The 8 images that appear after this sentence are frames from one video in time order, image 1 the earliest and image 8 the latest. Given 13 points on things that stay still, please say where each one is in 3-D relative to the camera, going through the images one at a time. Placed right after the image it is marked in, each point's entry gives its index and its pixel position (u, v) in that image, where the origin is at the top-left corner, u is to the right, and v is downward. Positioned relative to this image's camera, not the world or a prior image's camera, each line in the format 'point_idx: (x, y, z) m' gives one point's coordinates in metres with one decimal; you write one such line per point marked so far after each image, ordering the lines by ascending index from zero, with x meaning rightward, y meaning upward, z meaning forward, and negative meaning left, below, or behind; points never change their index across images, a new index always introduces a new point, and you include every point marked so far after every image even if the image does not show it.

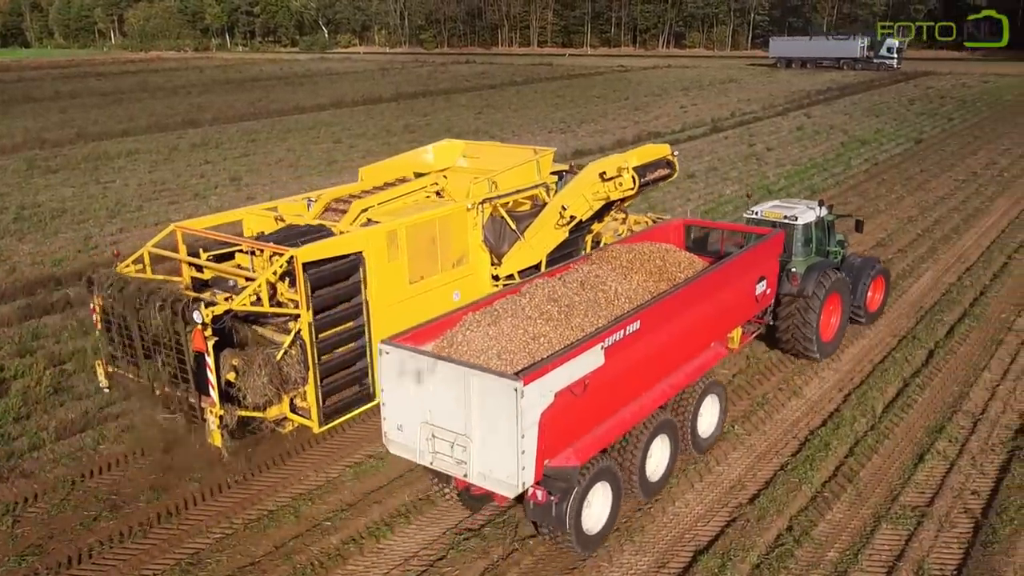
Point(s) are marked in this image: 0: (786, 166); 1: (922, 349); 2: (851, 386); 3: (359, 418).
0: (+6.0, +2.7, +19.6) m
1: (+4.2, -0.6, +9.3) m
2: (+3.2, -0.9, +8.5) m
3: (-1.4, -1.2, +8.1) m
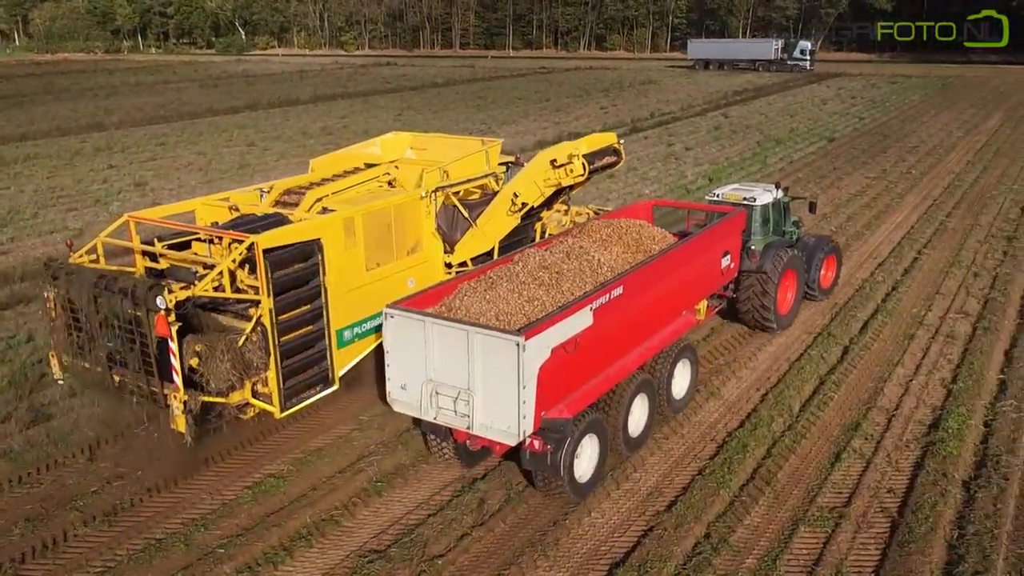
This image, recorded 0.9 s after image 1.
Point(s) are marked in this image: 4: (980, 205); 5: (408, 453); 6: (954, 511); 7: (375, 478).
0: (+4.2, +2.7, +19.7) m
1: (+3.4, -0.6, +9.3) m
2: (+2.4, -0.9, +8.4) m
3: (-2.1, -1.2, +7.6) m
4: (+8.1, +1.4, +15.7) m
5: (-0.8, -1.3, +7.2) m
6: (+3.1, -1.5, +6.2) m
7: (-1.0, -1.4, +6.9) m
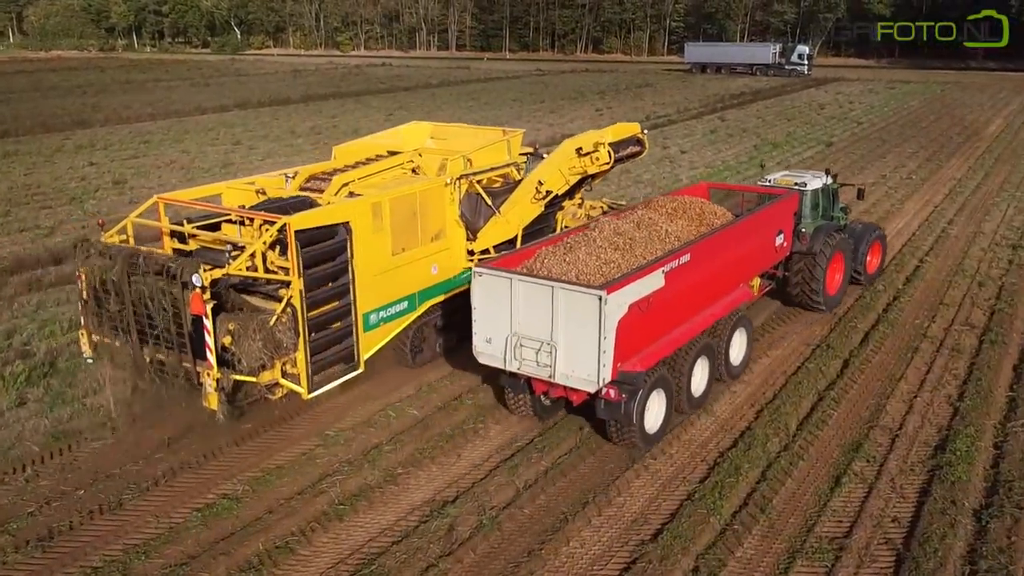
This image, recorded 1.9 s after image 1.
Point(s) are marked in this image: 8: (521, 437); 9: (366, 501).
0: (+4.0, +2.5, +19.2) m
1: (+3.2, -0.7, +8.8) m
2: (+2.2, -1.0, +7.9) m
3: (-2.3, -1.3, +7.1) m
4: (+7.9, +1.3, +15.2) m
5: (-1.0, -1.4, +6.7) m
6: (+2.9, -1.6, +5.7) m
7: (-1.2, -1.5, +6.3) m
8: (+0.1, -1.2, +7.3) m
9: (-1.0, -1.5, +6.3) m
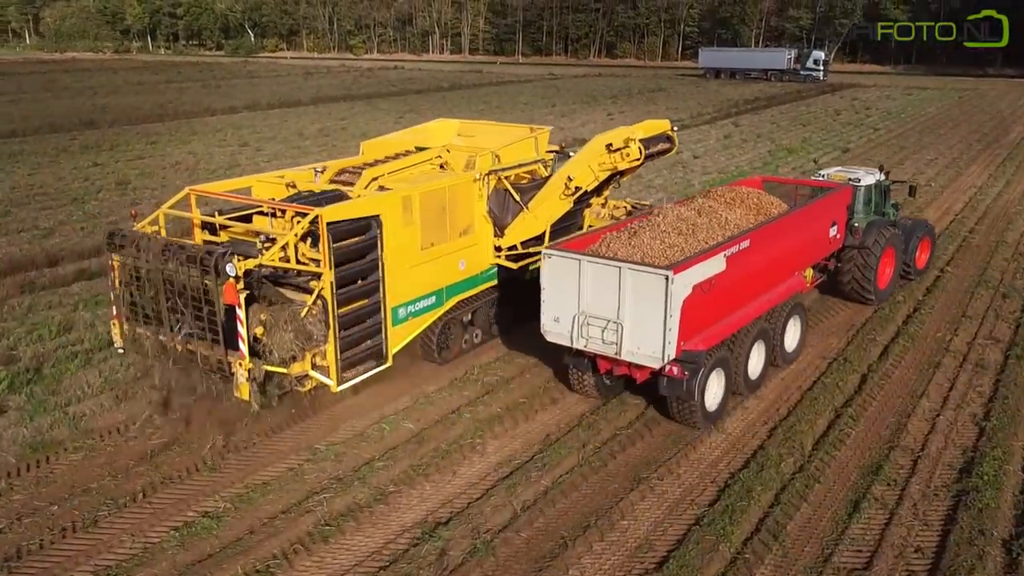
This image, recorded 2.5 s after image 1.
0: (+4.2, +2.4, +18.8) m
1: (+3.2, -0.8, +8.4) m
2: (+2.2, -1.1, +7.5) m
3: (-2.3, -1.3, +6.8) m
4: (+8.1, +1.1, +14.8) m
5: (-1.0, -1.4, +6.3) m
6: (+2.8, -1.7, +5.3) m
7: (-1.2, -1.5, +6.0) m
8: (+0.1, -1.3, +6.9) m
9: (-1.0, -1.5, +5.9) m
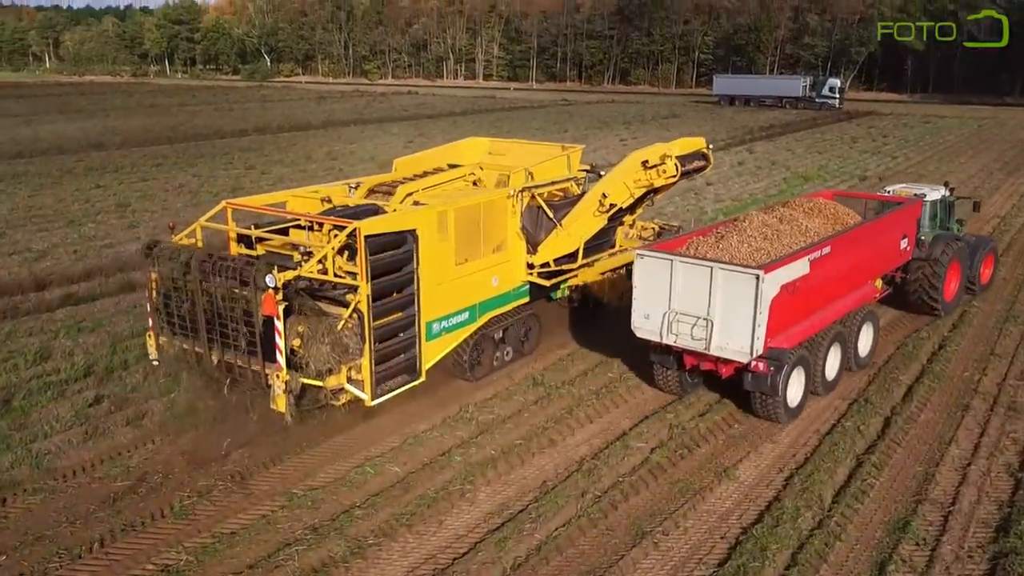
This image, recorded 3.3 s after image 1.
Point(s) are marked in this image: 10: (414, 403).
0: (+4.3, +1.8, +18.3) m
1: (+3.2, -1.1, +7.8) m
2: (+2.2, -1.4, +7.0) m
3: (-2.4, -1.5, +6.3) m
4: (+8.1, +0.6, +14.2) m
5: (-1.1, -1.6, +5.8) m
6: (+2.8, -1.9, +4.7) m
7: (-1.3, -1.7, +5.4) m
8: (0.0, -1.5, +6.4) m
9: (-1.1, -1.7, +5.4) m
10: (-0.9, -1.0, +8.2) m
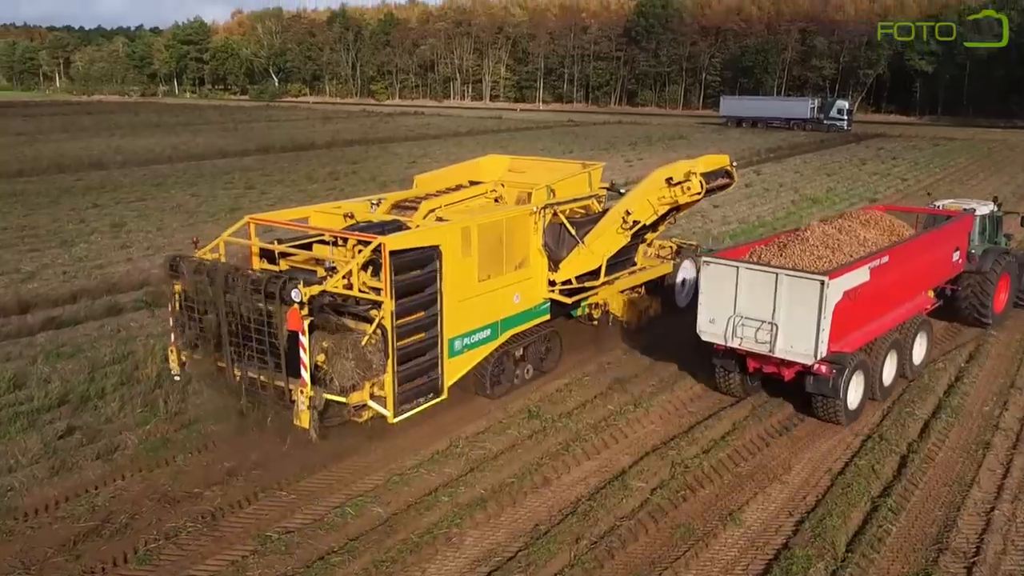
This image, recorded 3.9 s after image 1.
0: (+4.4, +1.3, +17.9) m
1: (+3.1, -1.4, +7.4) m
2: (+2.1, -1.6, +6.5) m
3: (-2.5, -1.7, +5.8) m
4: (+8.1, +0.1, +13.7) m
5: (-1.2, -1.8, +5.4) m
6: (+2.7, -2.1, +4.2) m
7: (-1.4, -1.9, +5.0) m
8: (-0.1, -1.7, +5.9) m
9: (-1.2, -1.9, +5.0) m
10: (-0.9, -1.3, +7.8) m
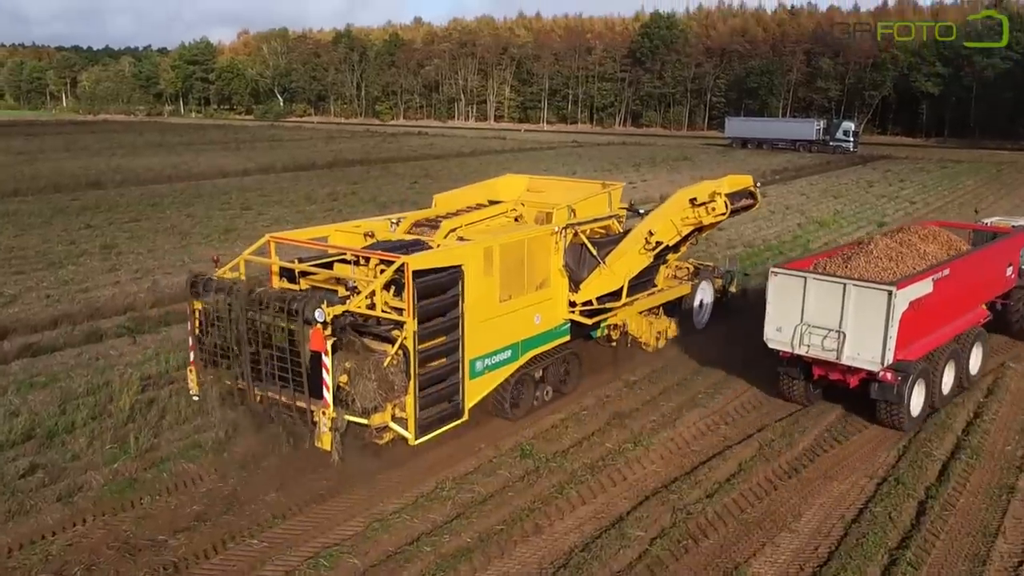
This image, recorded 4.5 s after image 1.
0: (+4.4, +0.8, +17.5) m
1: (+3.0, -1.6, +6.9) m
2: (+2.0, -1.8, +6.0) m
3: (-2.5, -1.9, +5.4) m
4: (+8.1, -0.3, +13.2) m
5: (-1.3, -2.0, +4.9) m
6: (+2.6, -2.3, +3.7) m
7: (-1.5, -2.1, +4.5) m
8: (-0.1, -1.9, +5.4) m
9: (-1.3, -2.1, +4.5) m
10: (-1.0, -1.5, +7.3) m
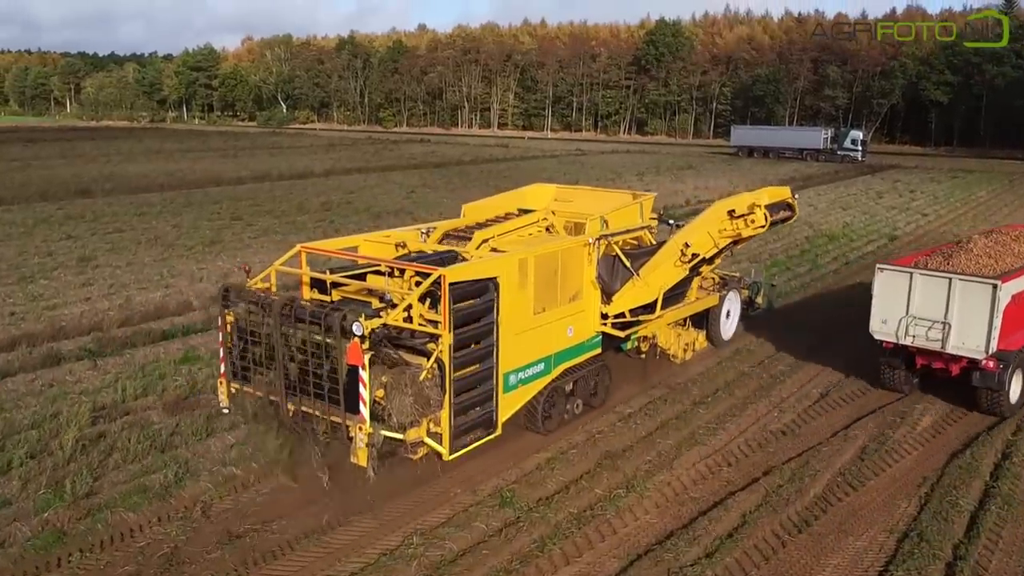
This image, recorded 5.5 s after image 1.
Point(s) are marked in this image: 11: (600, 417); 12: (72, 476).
0: (+4.3, +0.5, +16.7) m
1: (+2.9, -1.8, +6.1) m
2: (+1.8, -2.0, +5.2) m
3: (-2.7, -2.1, +4.6) m
4: (+8.0, -0.6, +12.4) m
5: (-1.5, -2.2, +4.1) m
6: (+2.4, -2.5, +2.9) m
7: (-1.7, -2.3, +3.7) m
8: (-0.3, -2.1, +4.7) m
9: (-1.5, -2.3, +3.7) m
10: (-1.2, -1.7, +6.6) m
11: (+0.9, -1.3, +8.8) m
12: (-3.5, -1.5, +7.1) m
